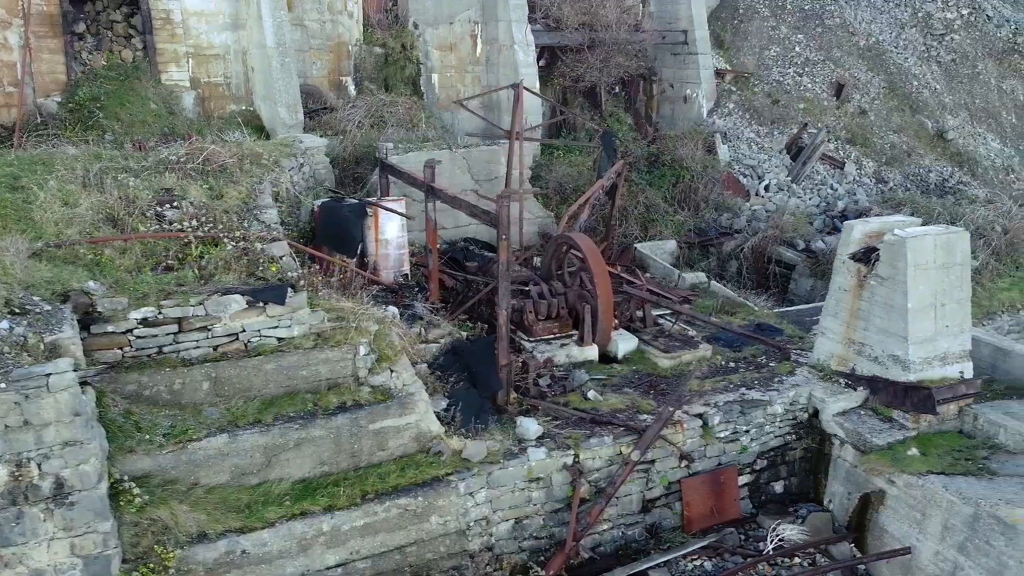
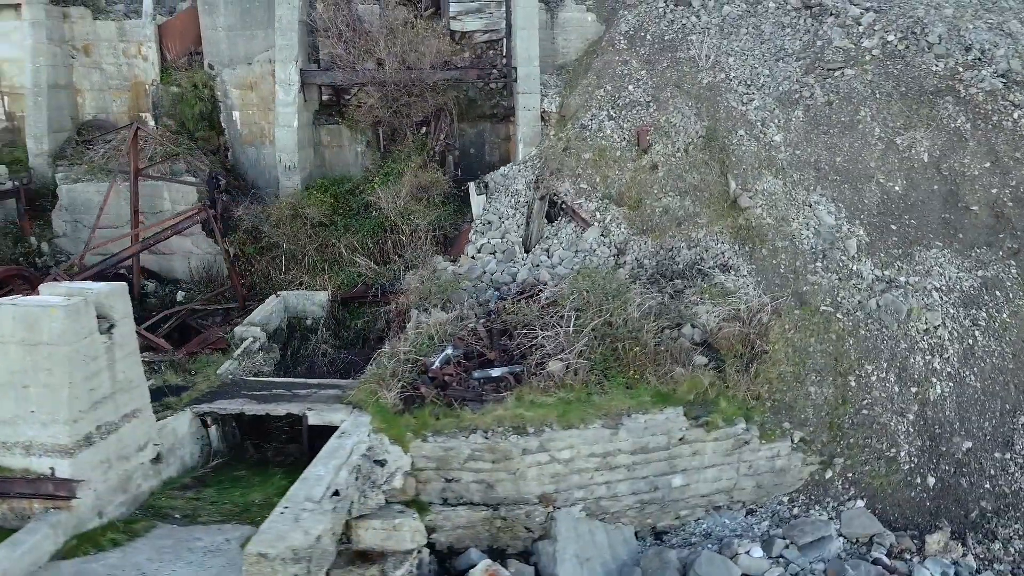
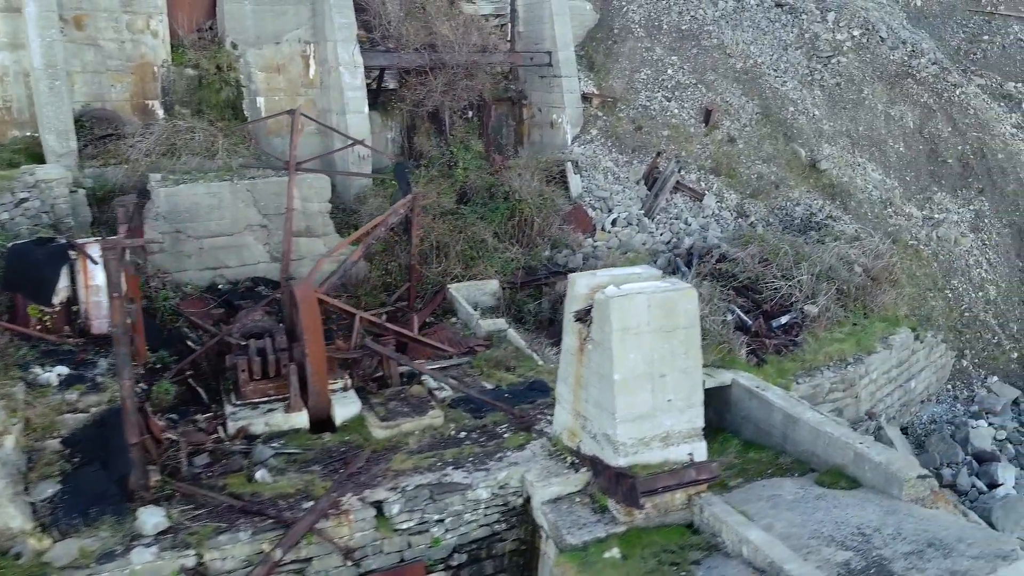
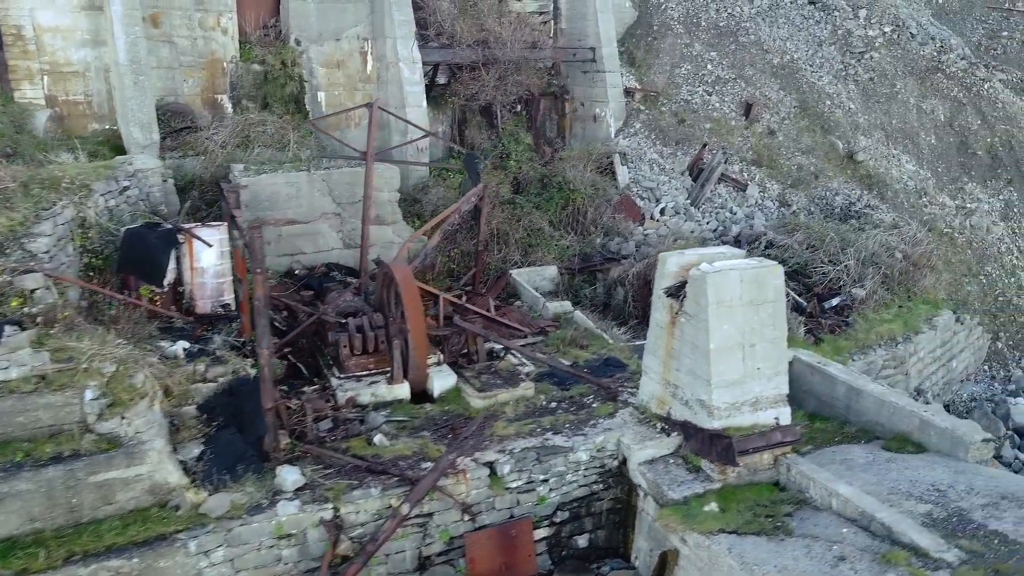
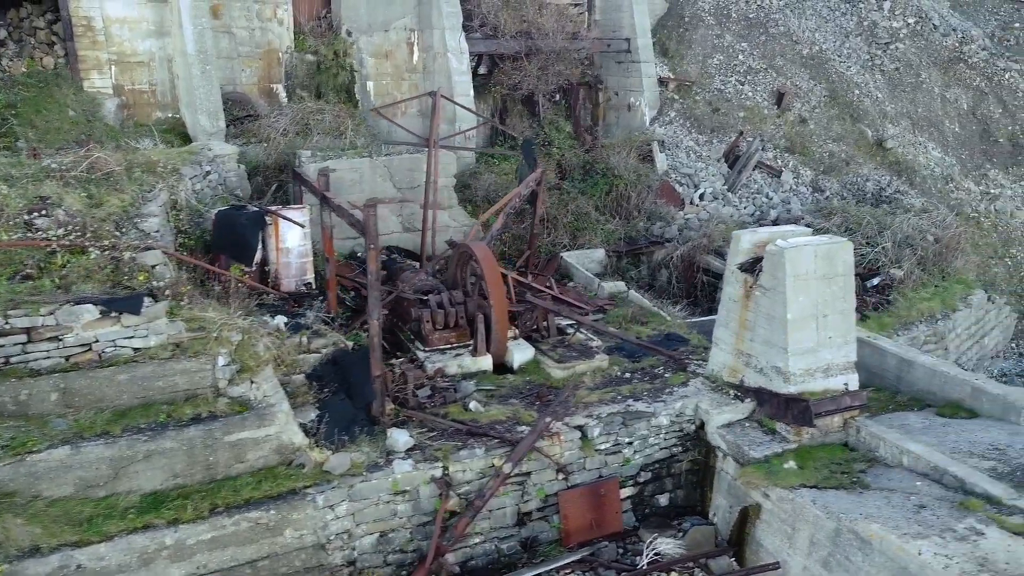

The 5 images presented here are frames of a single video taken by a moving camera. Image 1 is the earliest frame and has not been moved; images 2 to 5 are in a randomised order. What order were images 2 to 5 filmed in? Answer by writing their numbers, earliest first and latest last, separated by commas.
5, 4, 3, 2
